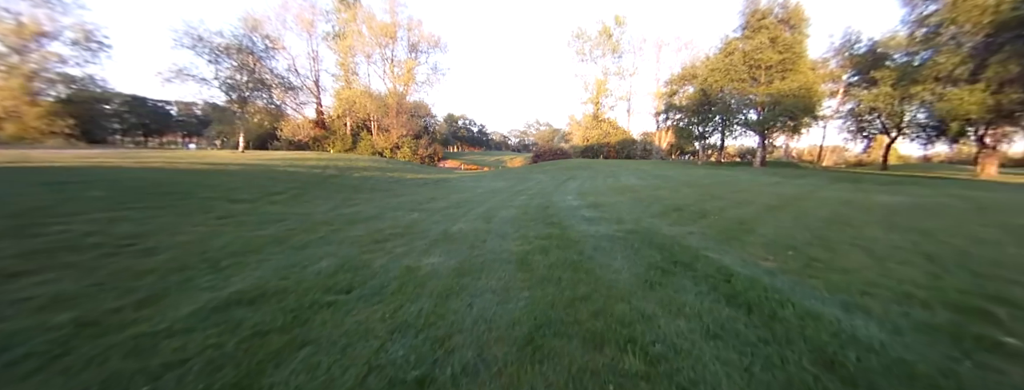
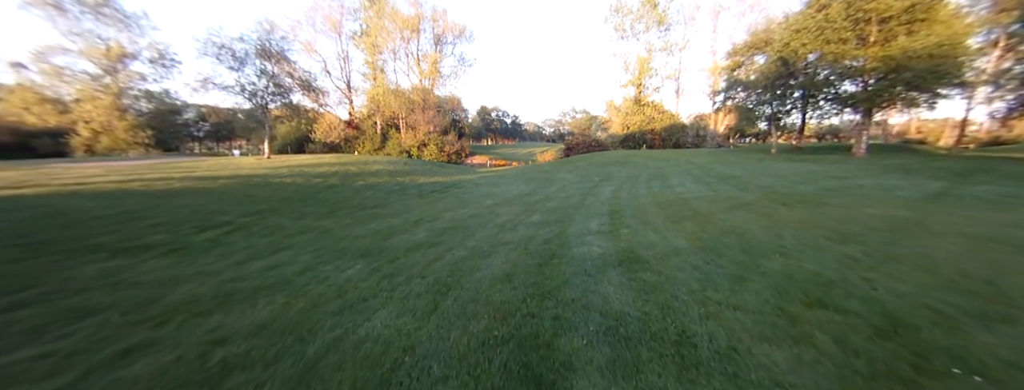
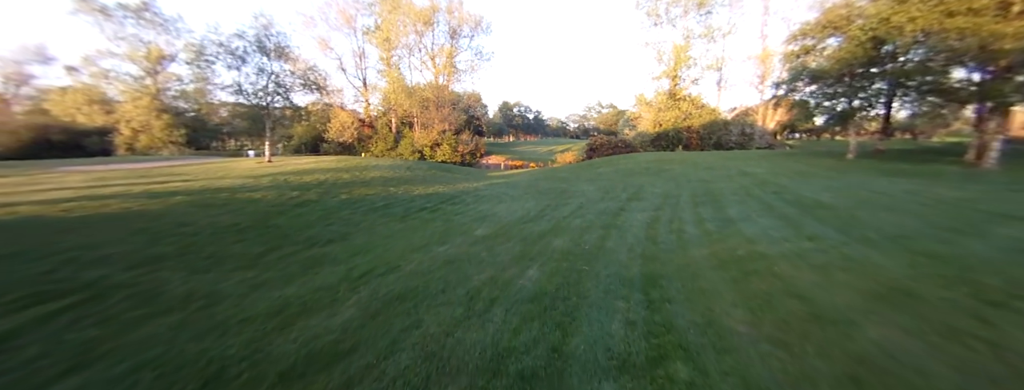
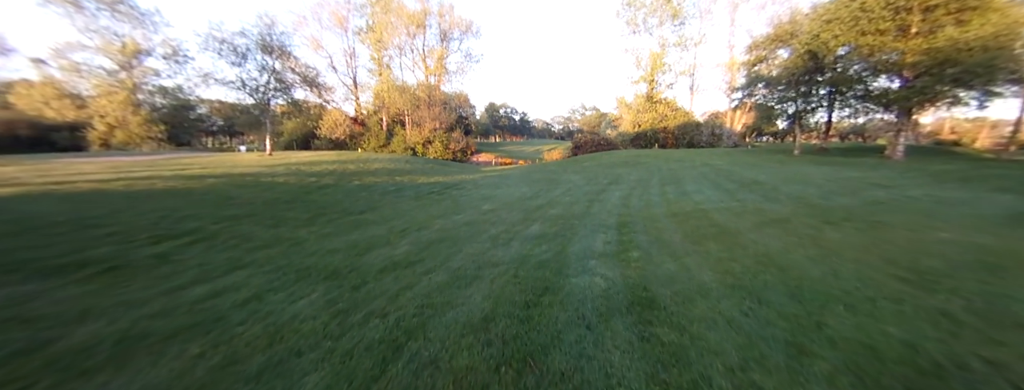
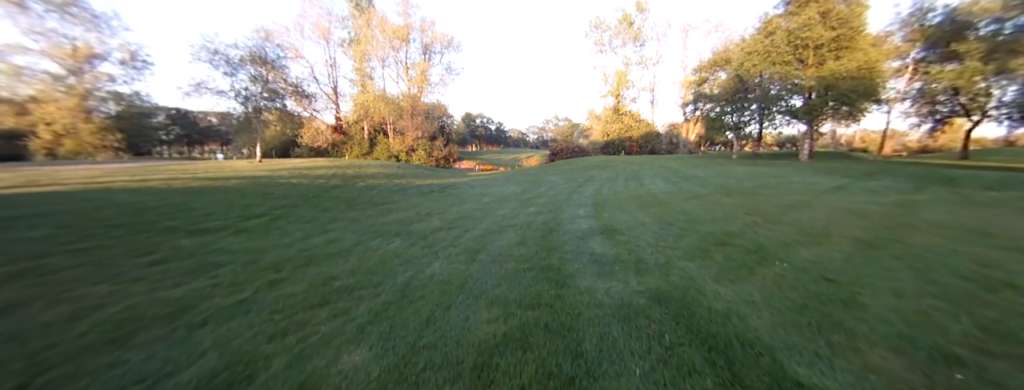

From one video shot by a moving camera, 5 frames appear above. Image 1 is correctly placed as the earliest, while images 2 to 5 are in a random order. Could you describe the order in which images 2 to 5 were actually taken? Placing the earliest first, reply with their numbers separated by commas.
5, 2, 4, 3
